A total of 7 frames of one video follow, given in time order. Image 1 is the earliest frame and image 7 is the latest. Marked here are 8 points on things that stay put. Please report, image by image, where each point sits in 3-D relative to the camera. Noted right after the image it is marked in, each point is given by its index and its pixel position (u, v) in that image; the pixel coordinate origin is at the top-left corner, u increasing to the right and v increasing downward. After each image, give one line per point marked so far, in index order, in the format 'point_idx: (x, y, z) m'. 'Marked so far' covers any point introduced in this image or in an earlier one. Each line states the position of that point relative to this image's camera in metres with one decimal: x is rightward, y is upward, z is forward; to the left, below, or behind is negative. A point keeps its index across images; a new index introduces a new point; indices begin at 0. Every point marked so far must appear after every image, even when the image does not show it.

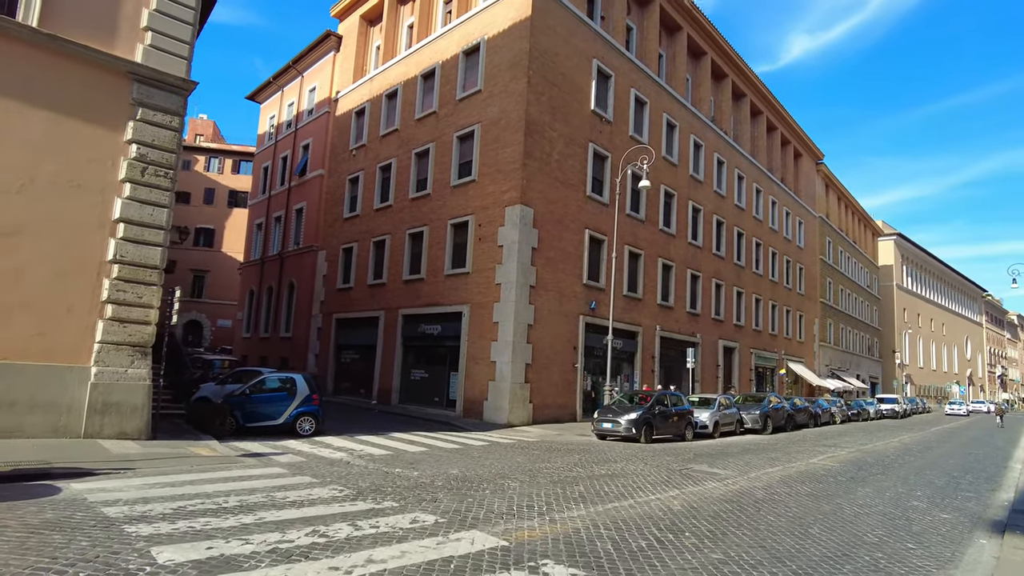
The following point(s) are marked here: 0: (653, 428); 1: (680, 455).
0: (+4.1, -4.1, +18.5) m
1: (+4.1, -4.1, +15.4) m
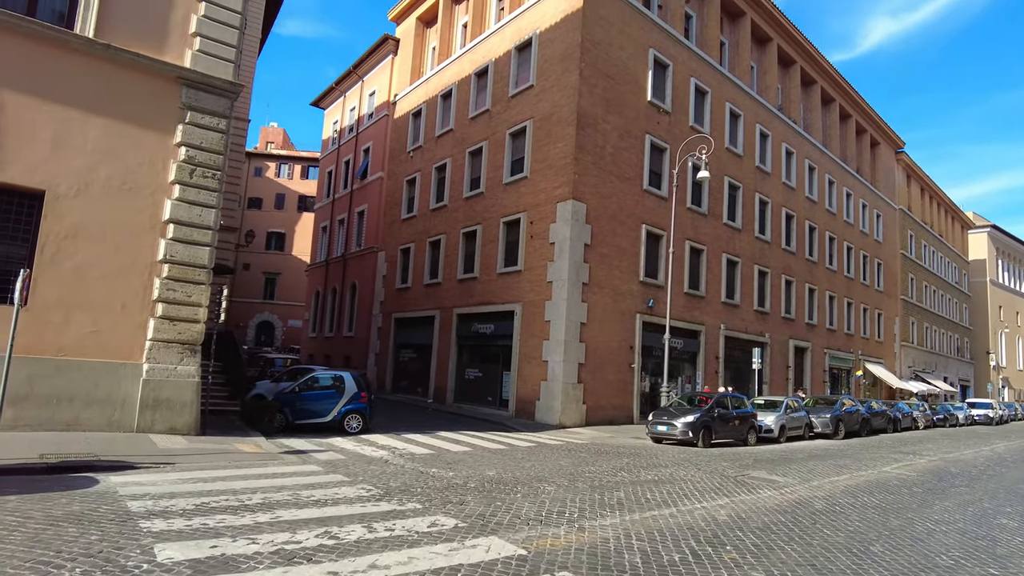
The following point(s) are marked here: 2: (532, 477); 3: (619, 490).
0: (+5.5, -4.0, +17.5) m
1: (+5.2, -3.9, +14.5) m
2: (+0.3, -3.2, +10.6) m
3: (+1.7, -3.2, +10.1) m
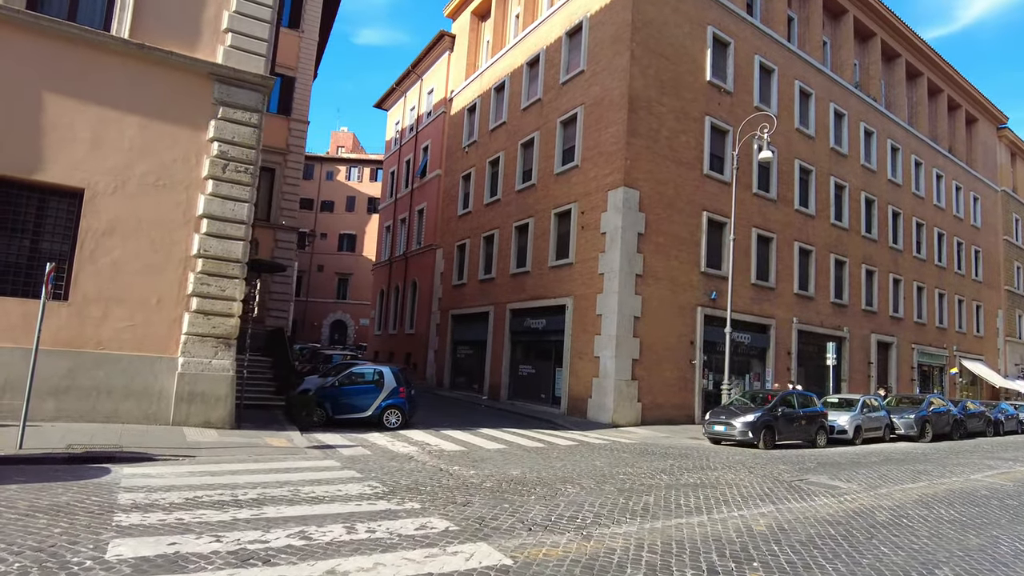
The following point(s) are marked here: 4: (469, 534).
0: (+6.7, -3.7, +16.1) m
1: (+6.0, -3.7, +13.2) m
2: (+0.7, -3.0, +9.9) m
3: (+2.0, -3.0, +9.2) m
4: (-0.5, -2.5, +6.5) m
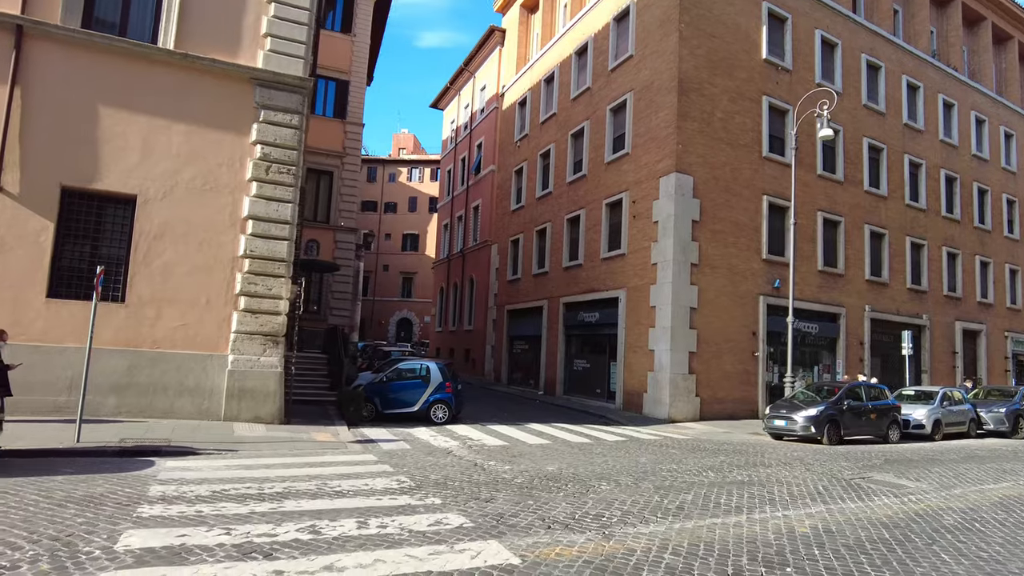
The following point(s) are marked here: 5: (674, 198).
0: (+7.8, -3.3, +15.1) m
1: (+6.8, -3.3, +12.2) m
2: (+1.2, -2.8, +9.5) m
3: (+2.4, -2.8, +8.7) m
4: (-0.3, -2.4, +6.3) m
5: (+5.0, +2.8, +19.5) m
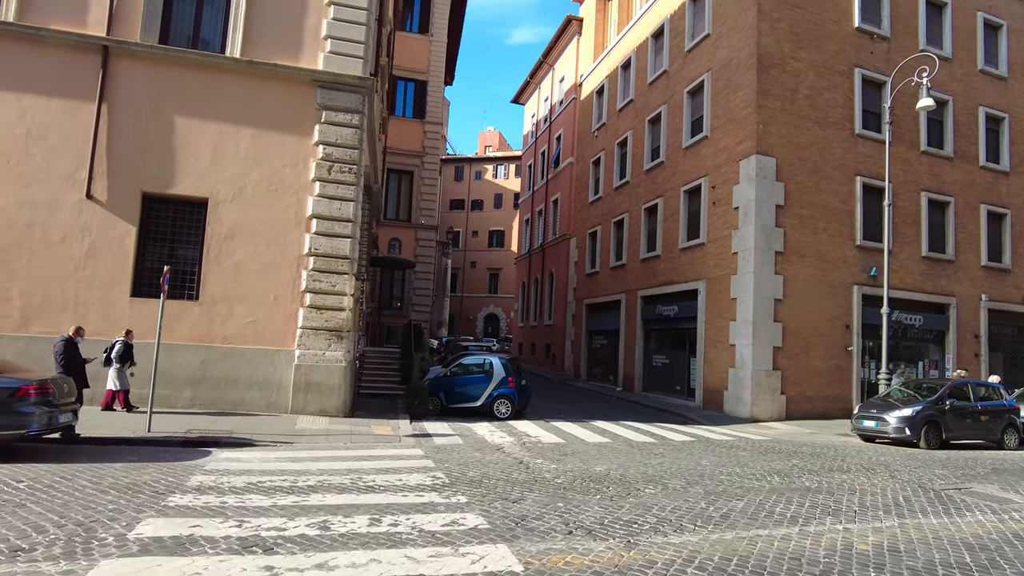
0: (+9.2, -3.0, +13.5) m
1: (+7.8, -3.1, +10.8) m
2: (+1.8, -2.7, +9.0) m
3: (+2.9, -2.7, +8.0) m
4: (-0.2, -2.3, +6.0) m
5: (+7.0, +3.1, +18.2) m
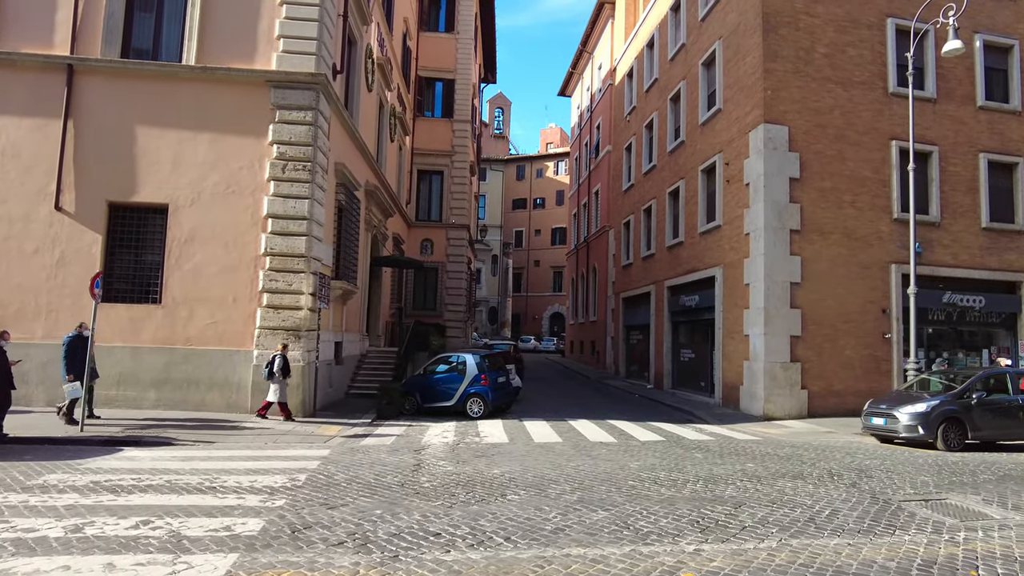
0: (+8.2, -2.5, +11.4) m
1: (+6.4, -2.7, +9.0) m
2: (+0.2, -2.5, +8.1) m
3: (+1.1, -2.4, +6.9) m
4: (-2.2, -2.2, +5.4) m
5: (+6.5, +3.5, +16.4) m
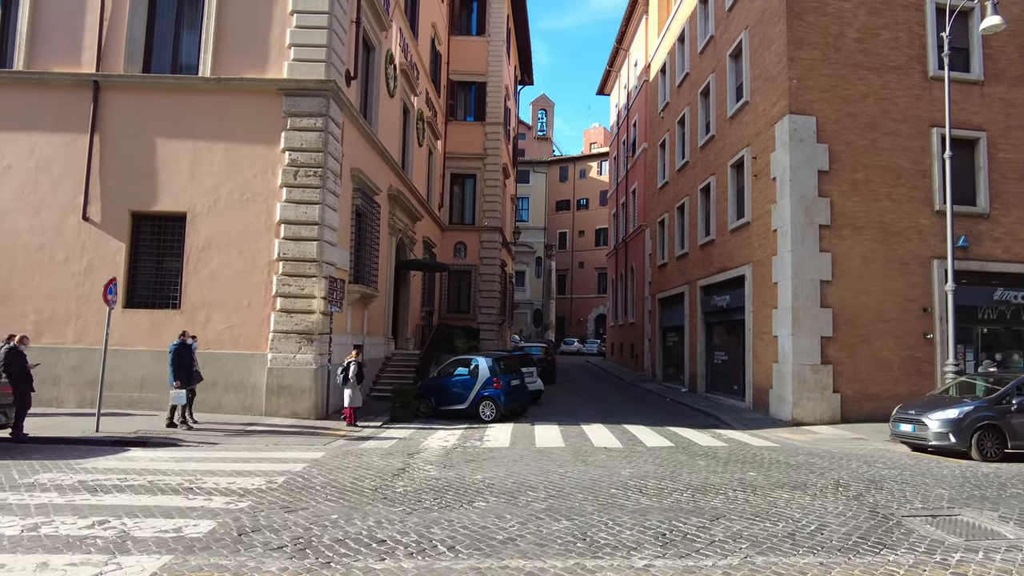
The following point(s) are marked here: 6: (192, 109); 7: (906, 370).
0: (+8.2, -2.5, +10.5) m
1: (+6.2, -2.6, +8.2) m
2: (-0.1, -2.5, +7.8) m
3: (+0.7, -2.4, +6.6) m
4: (-2.8, -2.2, +5.4) m
5: (+6.9, +3.5, +15.7) m
6: (-7.2, +4.0, +14.3) m
7: (+9.6, -2.0, +15.4) m
